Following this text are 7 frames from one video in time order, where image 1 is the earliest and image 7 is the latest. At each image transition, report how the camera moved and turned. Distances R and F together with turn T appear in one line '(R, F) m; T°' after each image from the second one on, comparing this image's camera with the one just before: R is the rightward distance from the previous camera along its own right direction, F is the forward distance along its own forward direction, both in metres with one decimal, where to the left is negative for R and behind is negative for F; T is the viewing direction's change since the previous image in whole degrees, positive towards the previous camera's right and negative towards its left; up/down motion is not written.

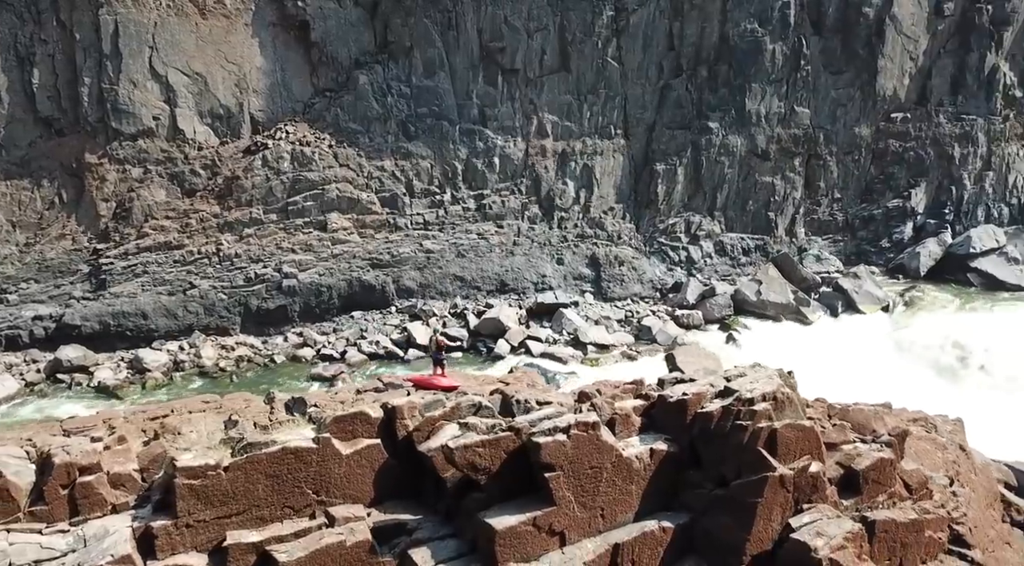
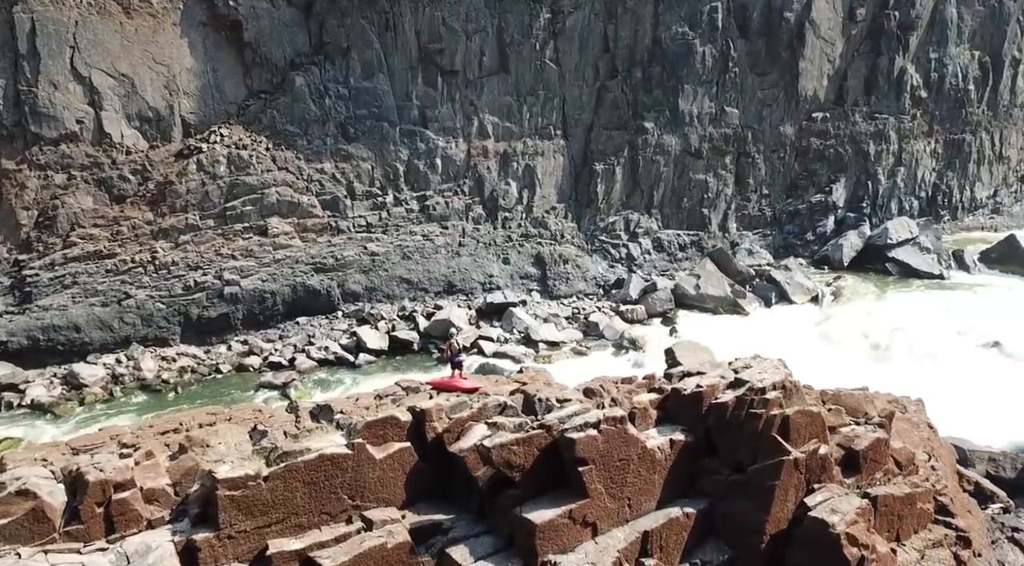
(-1.1, -0.1) m; +7°
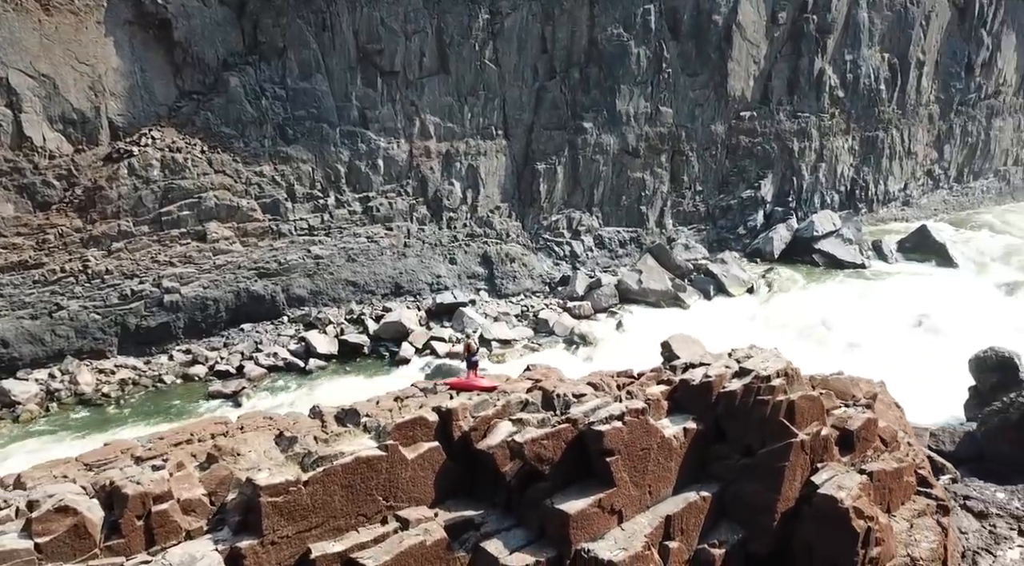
(-1.1, -0.1) m; +7°
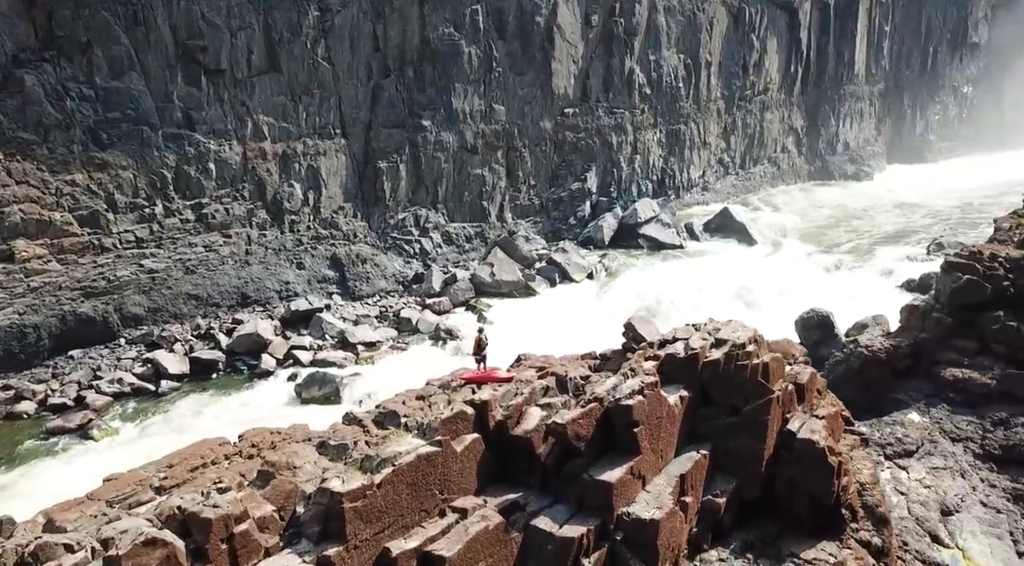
(-2.5, +0.2) m; +17°
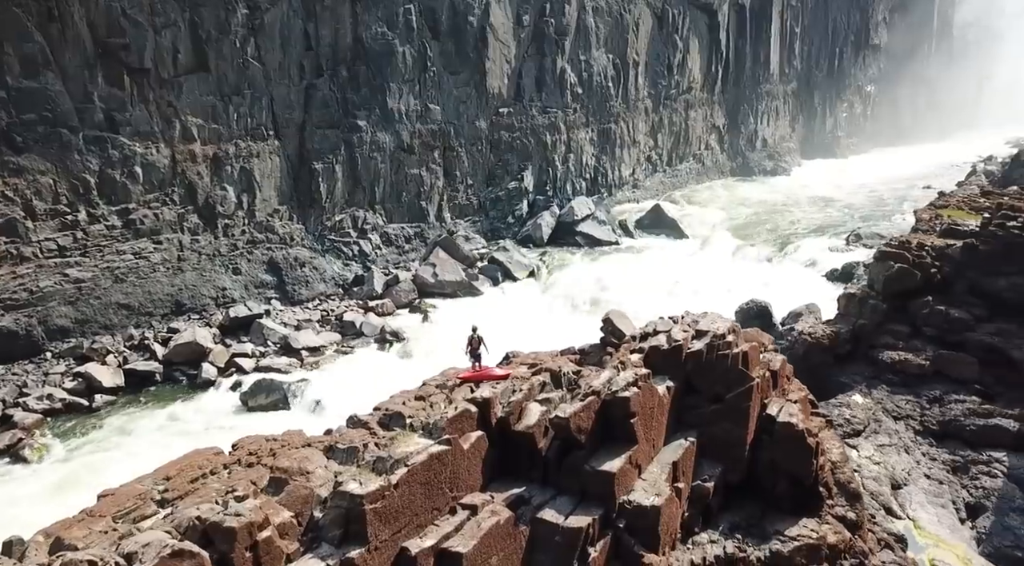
(-0.8, 0.0) m; +6°
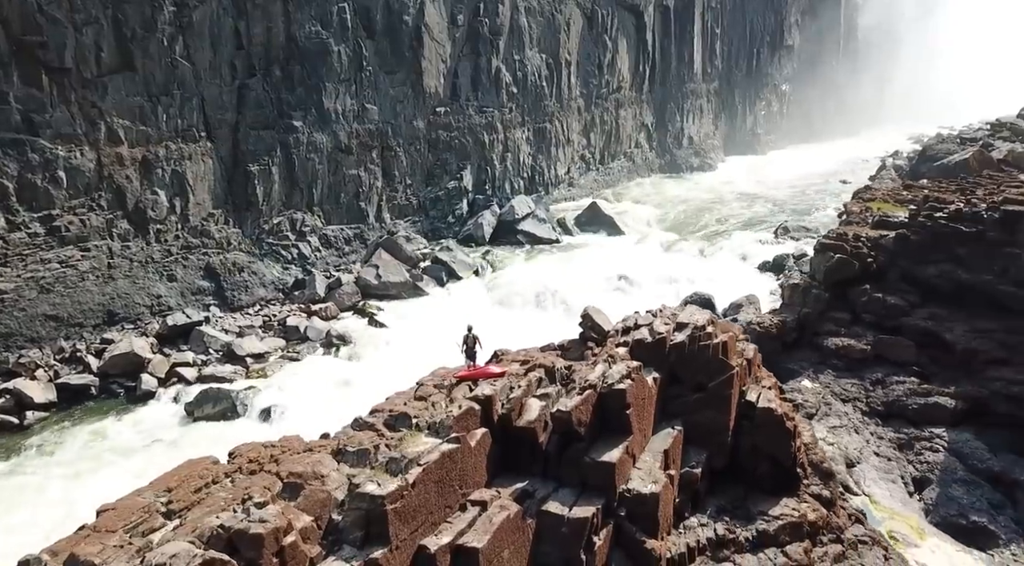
(-0.8, +0.1) m; +6°
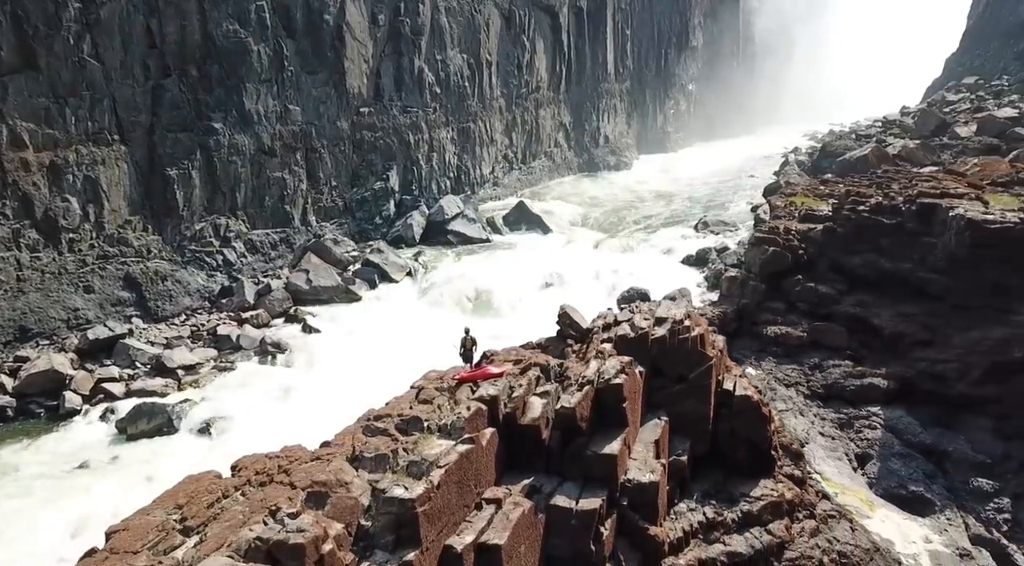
(-0.9, +0.2) m; +7°
